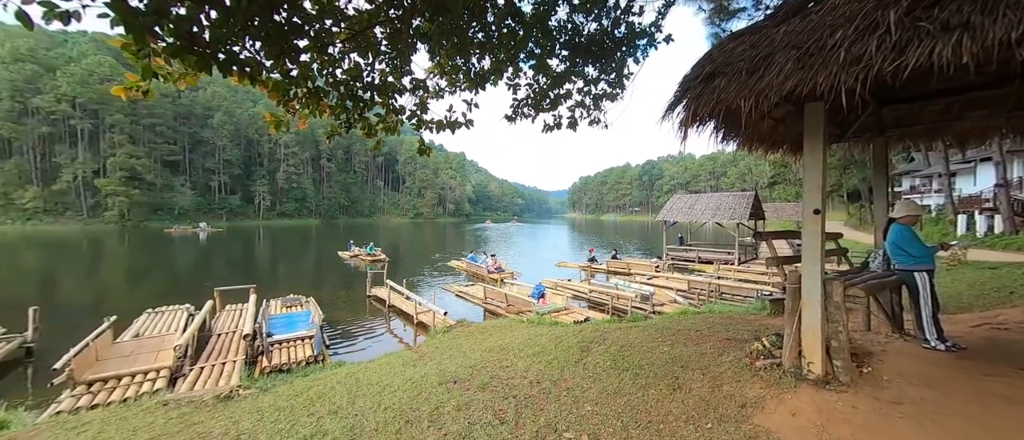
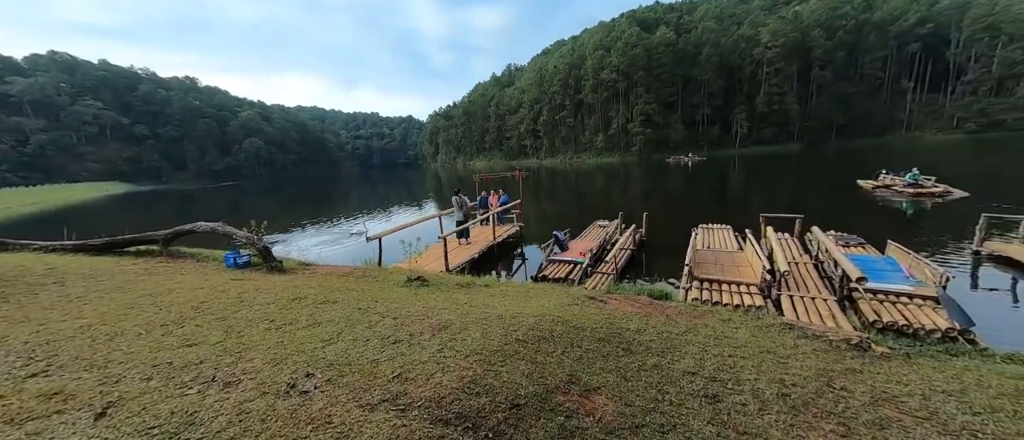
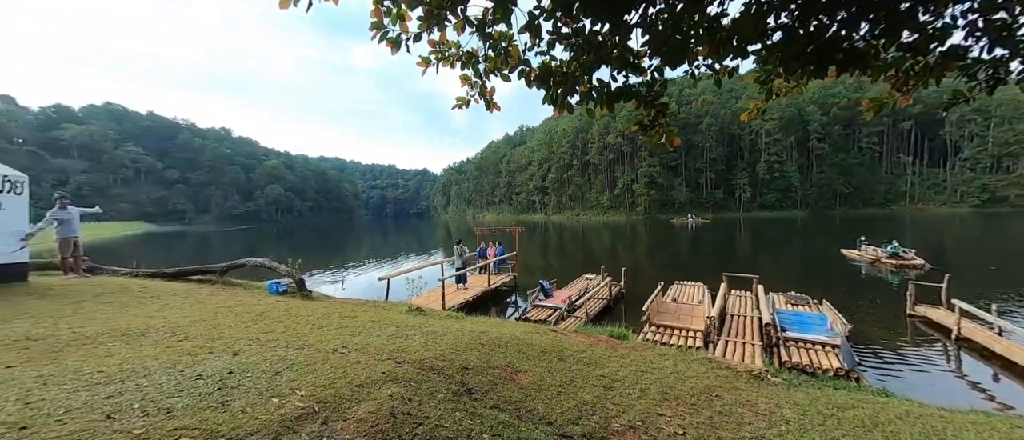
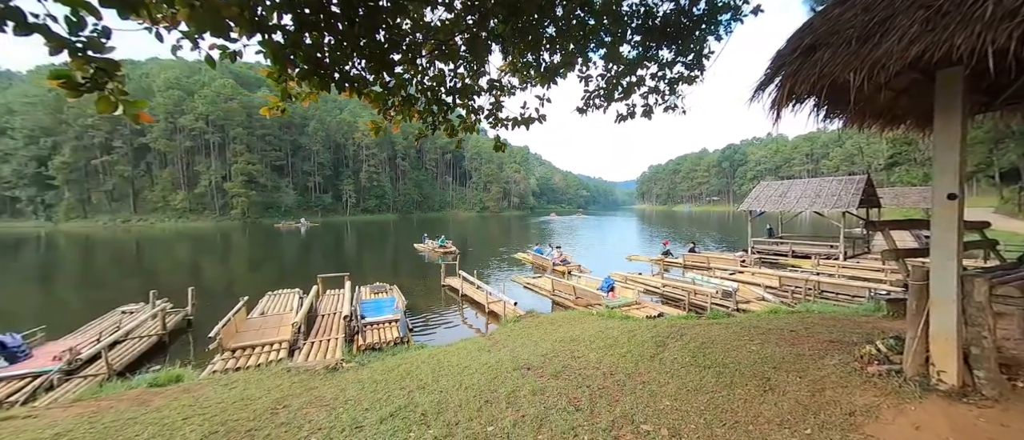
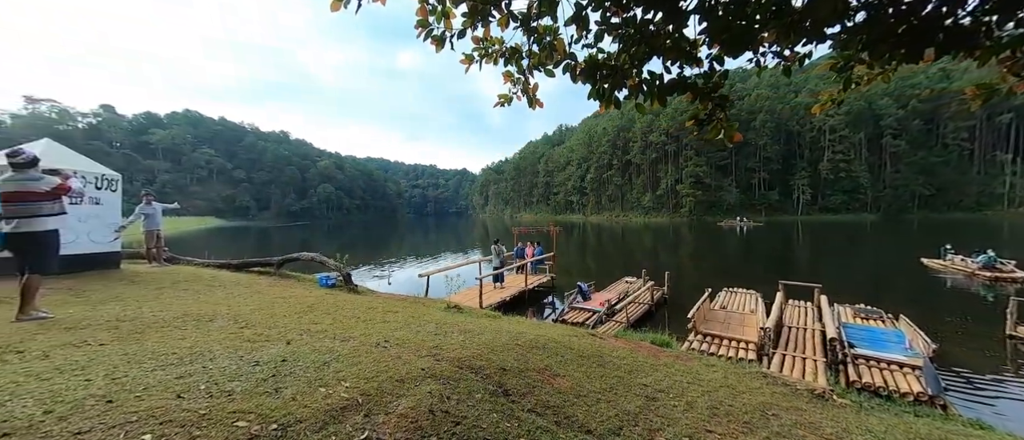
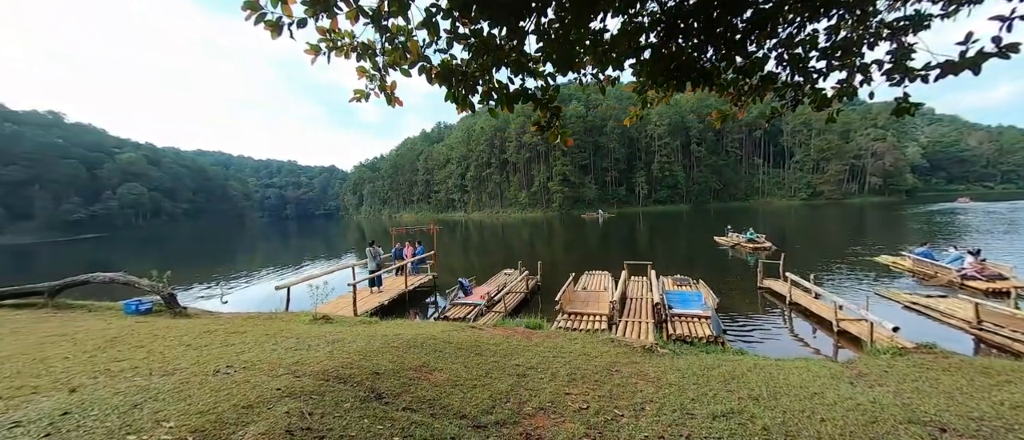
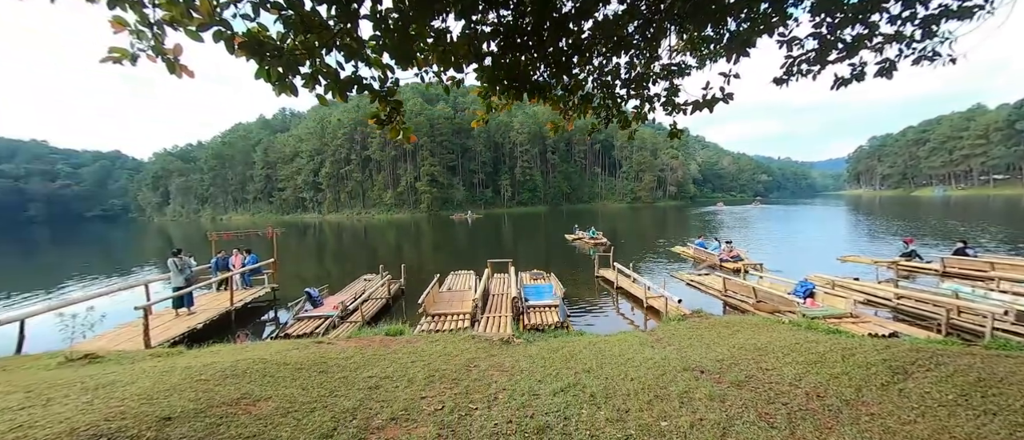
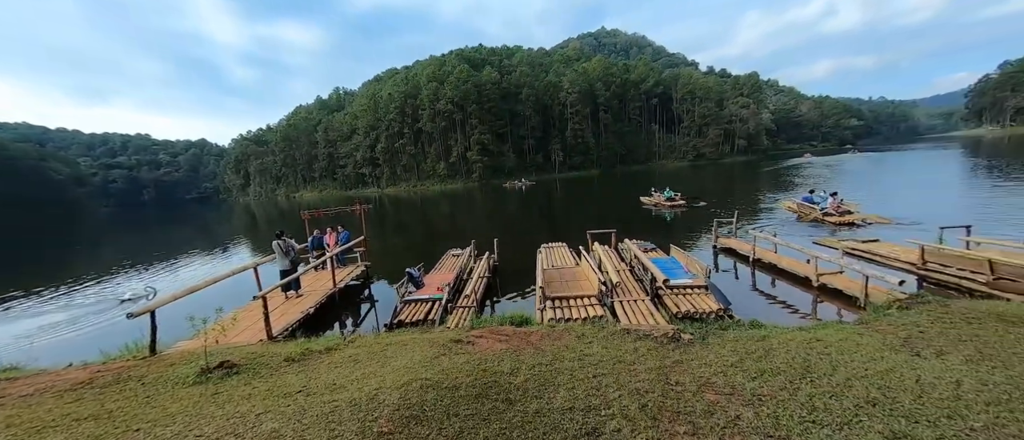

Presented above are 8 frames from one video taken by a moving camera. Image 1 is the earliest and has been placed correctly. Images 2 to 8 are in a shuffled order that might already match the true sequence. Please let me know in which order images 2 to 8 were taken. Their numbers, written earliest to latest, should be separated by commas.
4, 7, 6, 3, 5, 2, 8
